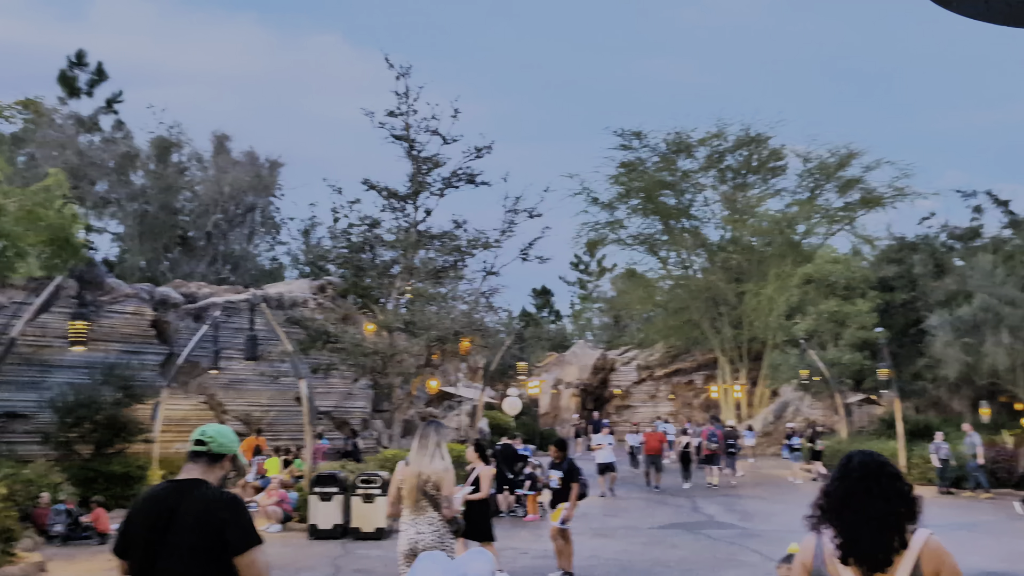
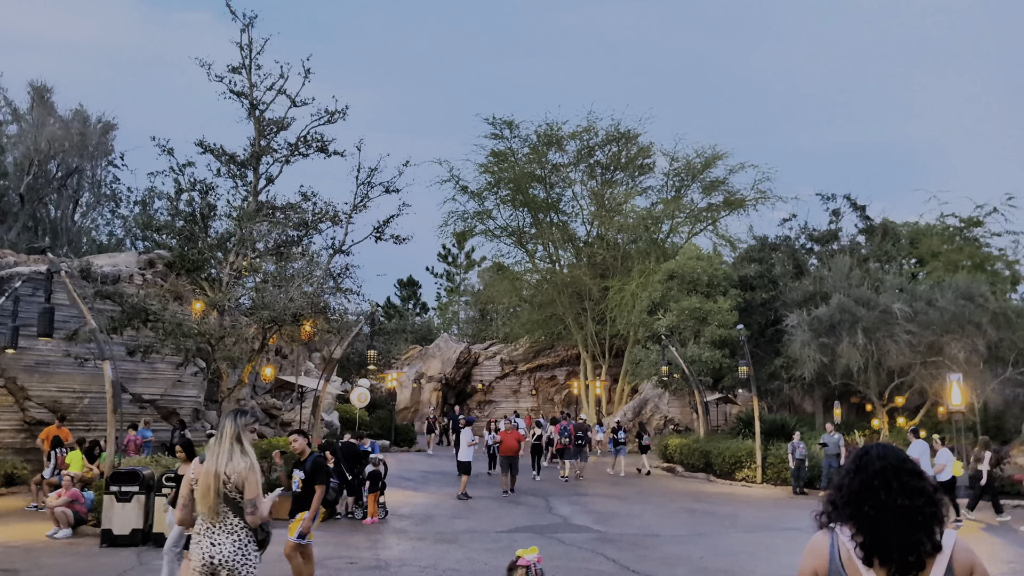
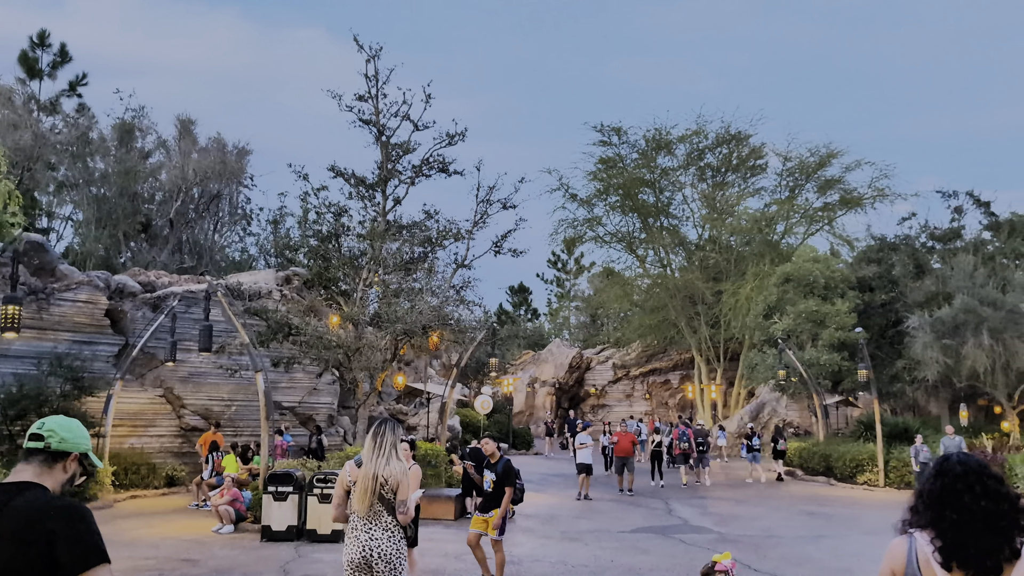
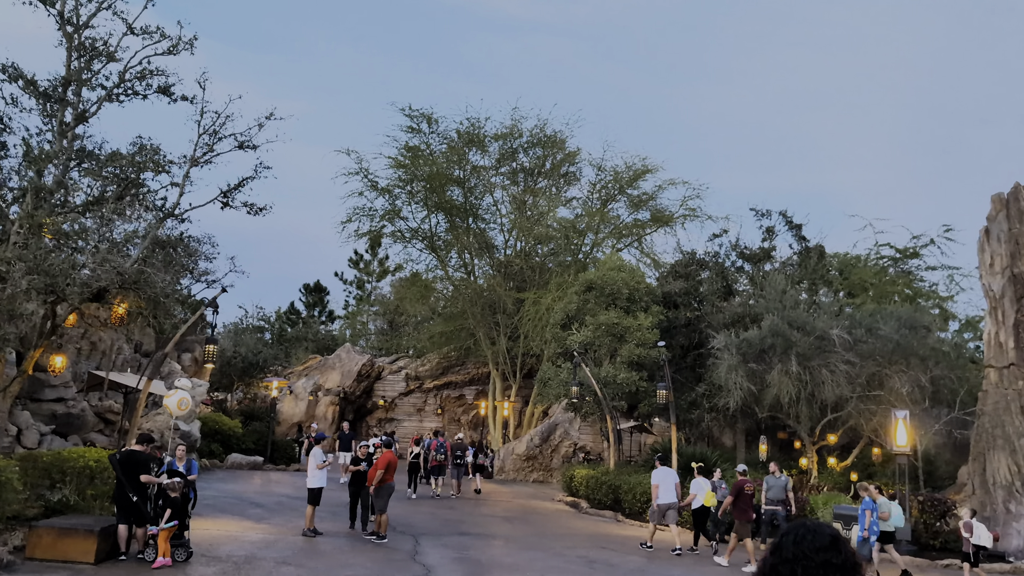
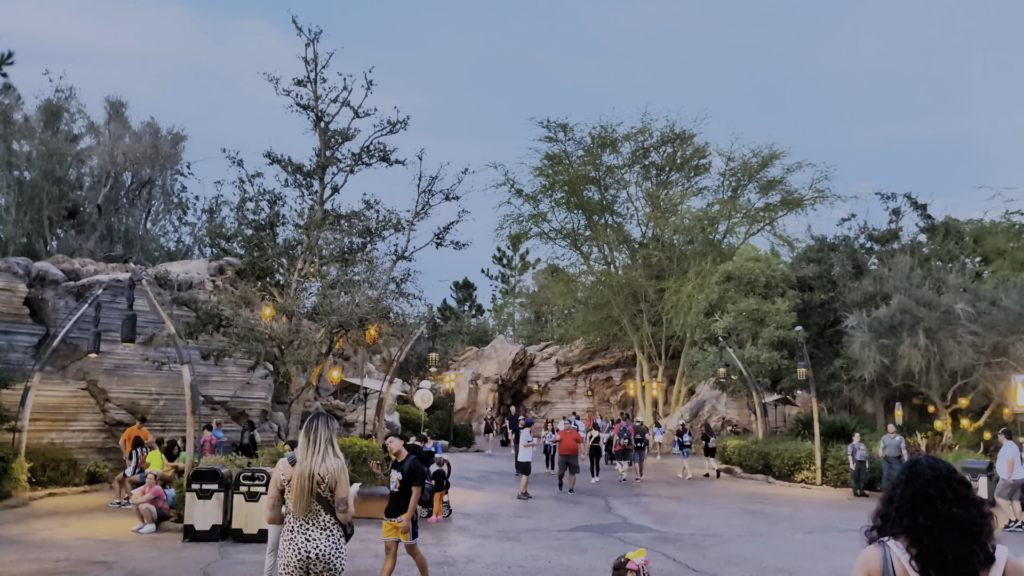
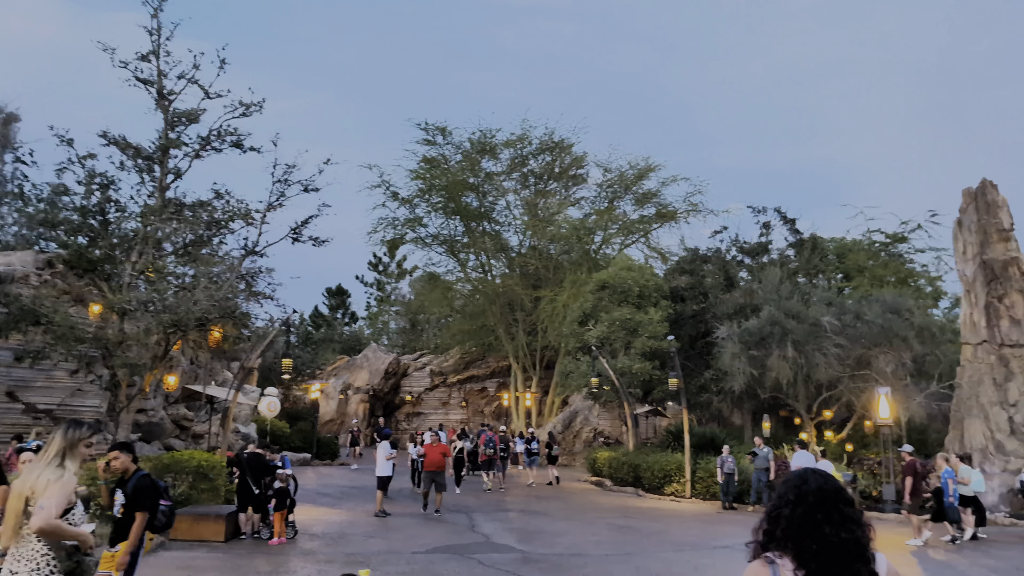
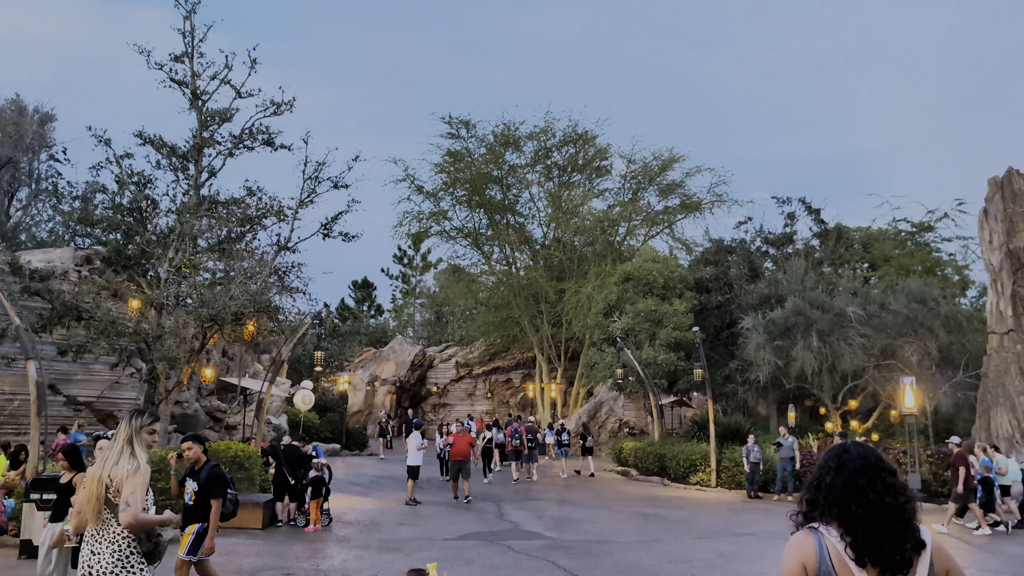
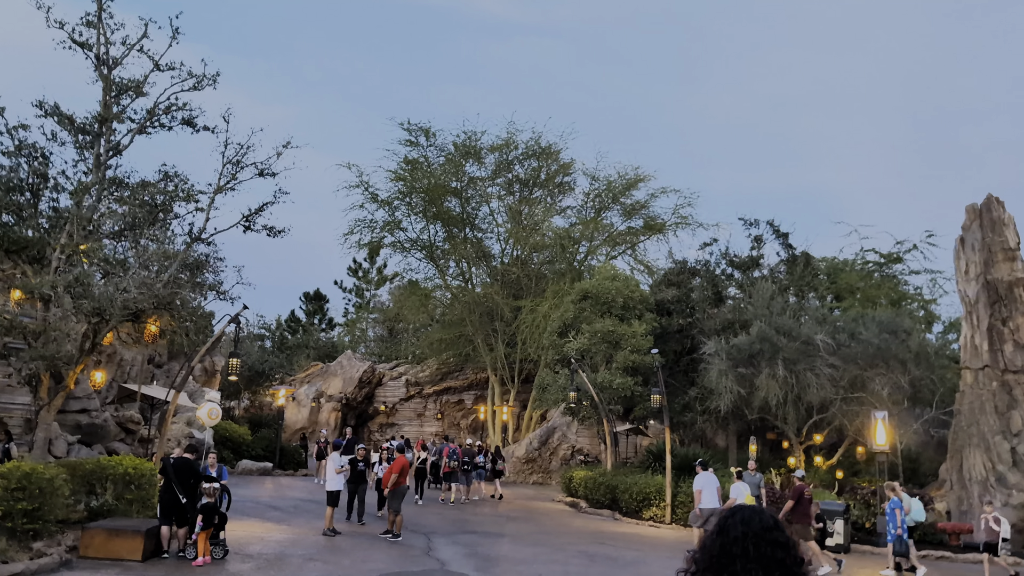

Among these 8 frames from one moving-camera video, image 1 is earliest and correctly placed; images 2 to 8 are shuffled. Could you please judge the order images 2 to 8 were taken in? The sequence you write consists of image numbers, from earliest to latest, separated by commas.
3, 5, 2, 7, 6, 8, 4
